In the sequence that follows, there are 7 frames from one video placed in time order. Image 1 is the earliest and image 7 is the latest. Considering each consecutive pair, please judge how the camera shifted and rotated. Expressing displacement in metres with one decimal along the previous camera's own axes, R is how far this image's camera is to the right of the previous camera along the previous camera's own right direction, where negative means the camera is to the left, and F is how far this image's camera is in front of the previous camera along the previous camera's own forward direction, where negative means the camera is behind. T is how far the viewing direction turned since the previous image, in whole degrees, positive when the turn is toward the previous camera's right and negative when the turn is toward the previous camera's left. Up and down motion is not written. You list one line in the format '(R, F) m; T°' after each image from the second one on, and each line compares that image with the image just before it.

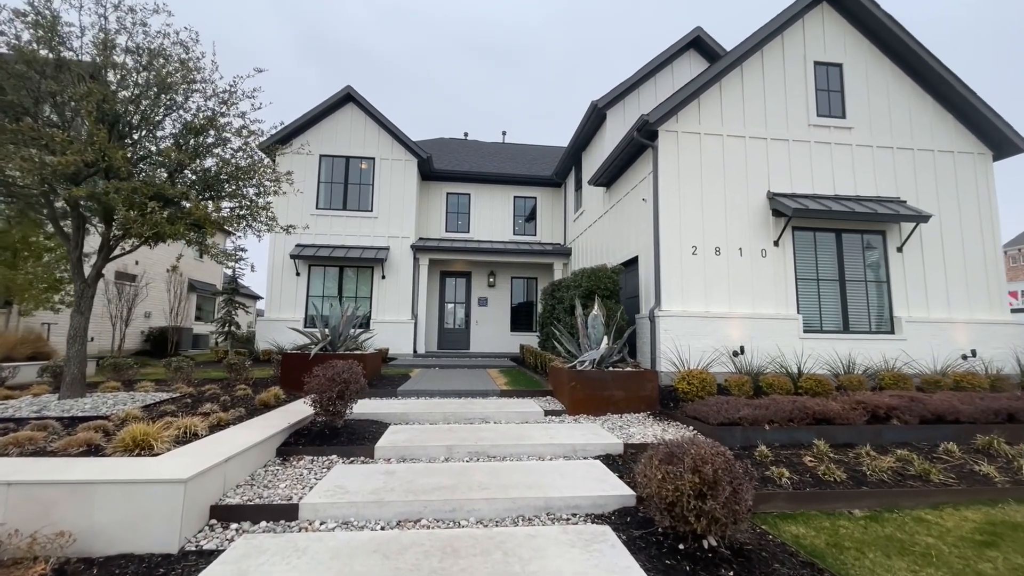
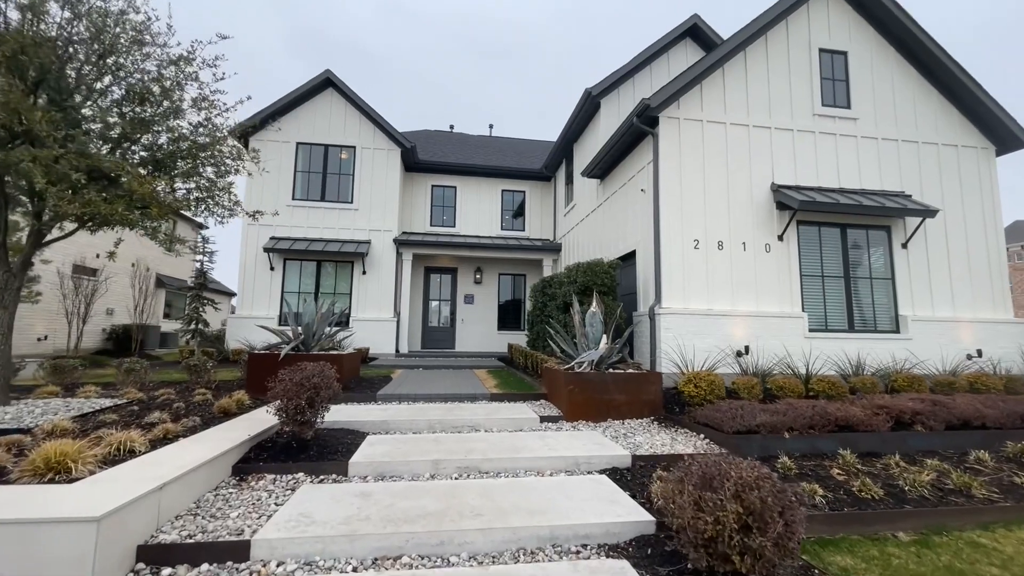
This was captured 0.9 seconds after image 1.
(-0.1, +0.6) m; +2°
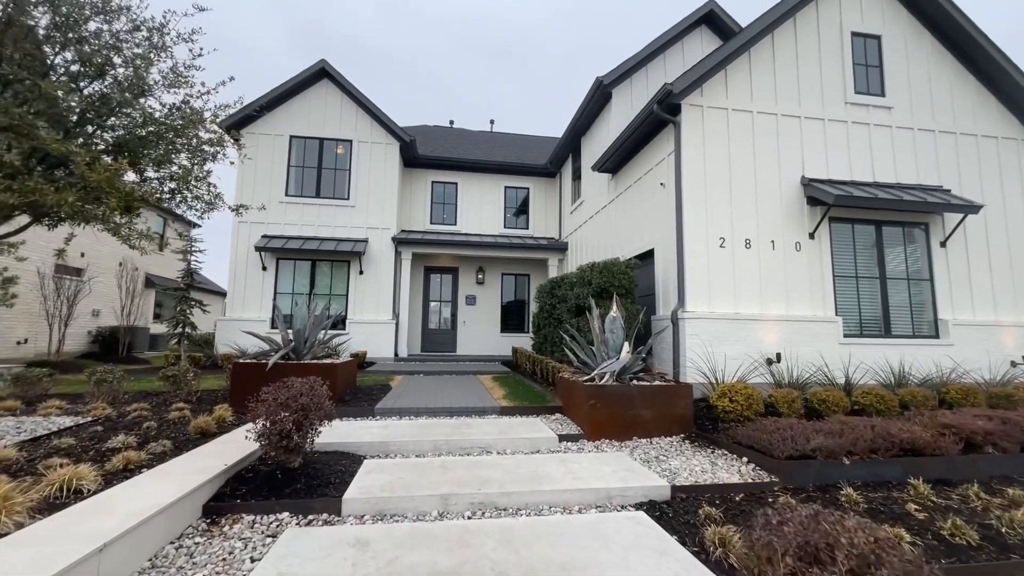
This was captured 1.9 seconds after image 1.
(-0.2, +0.6) m; 0°
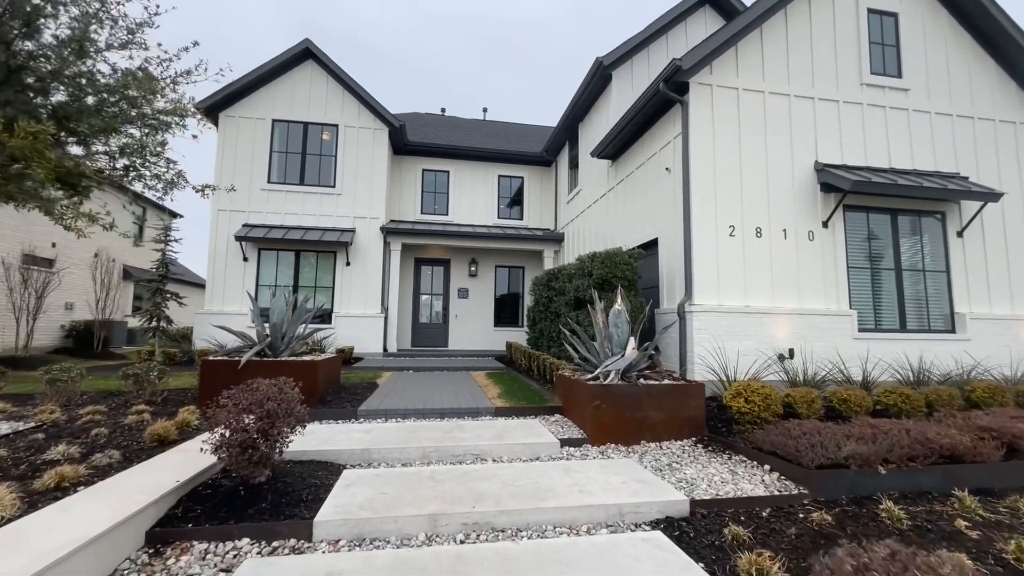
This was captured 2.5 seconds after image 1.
(0.0, +0.5) m; +1°
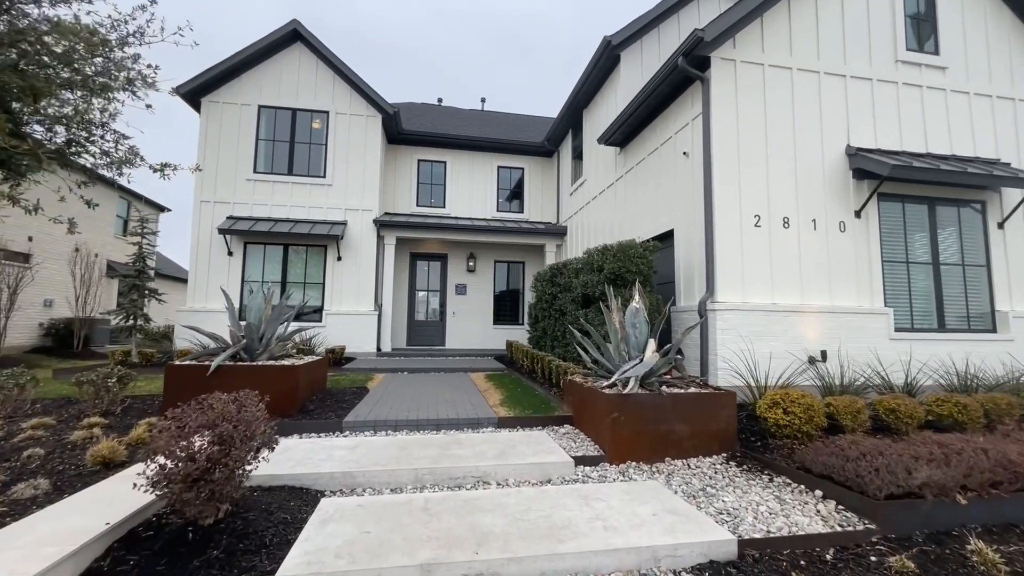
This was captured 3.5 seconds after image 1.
(-0.1, +0.6) m; 0°
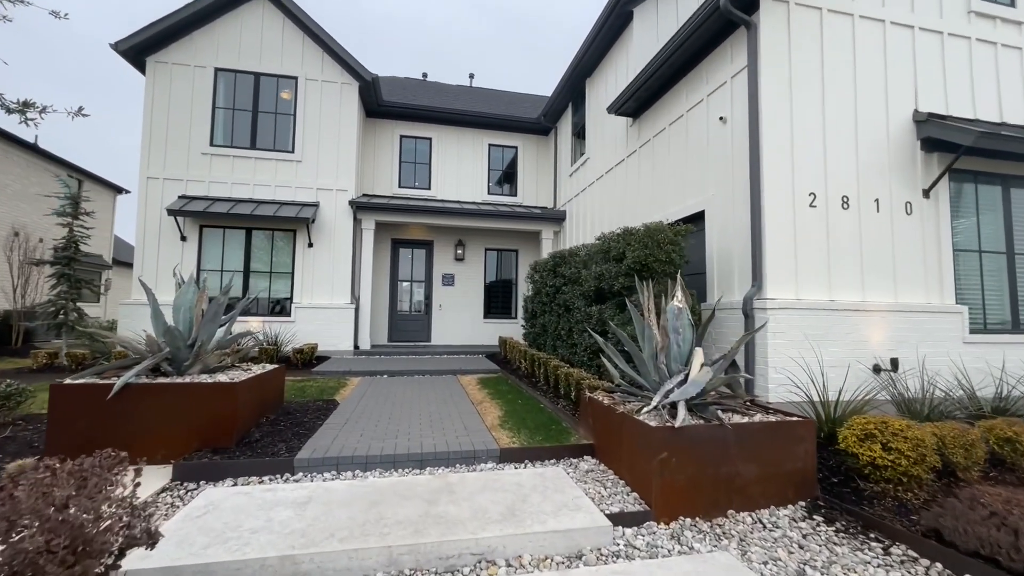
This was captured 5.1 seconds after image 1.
(-0.2, +1.1) m; +2°
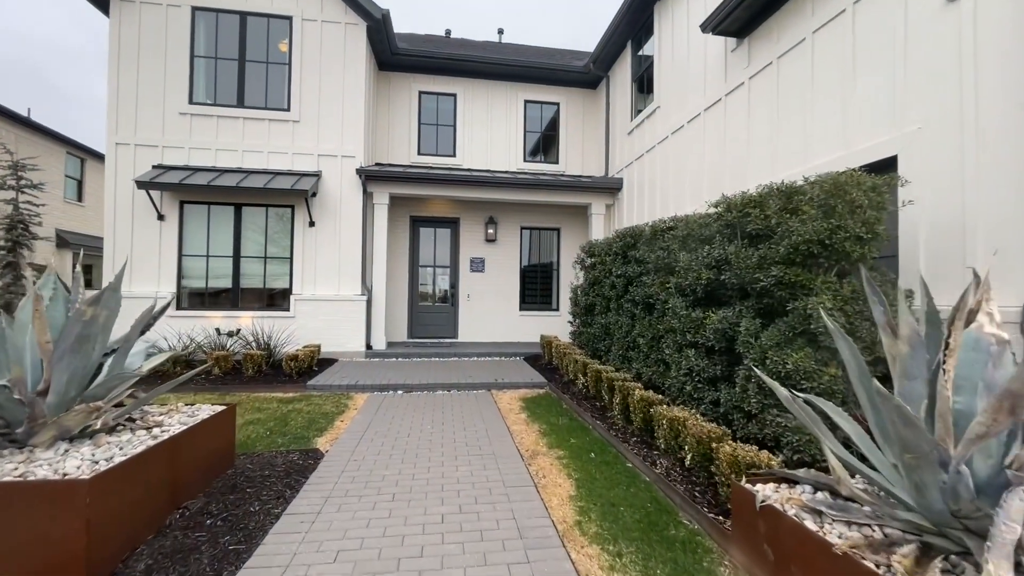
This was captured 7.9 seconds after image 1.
(-0.4, +1.9) m; -3°
